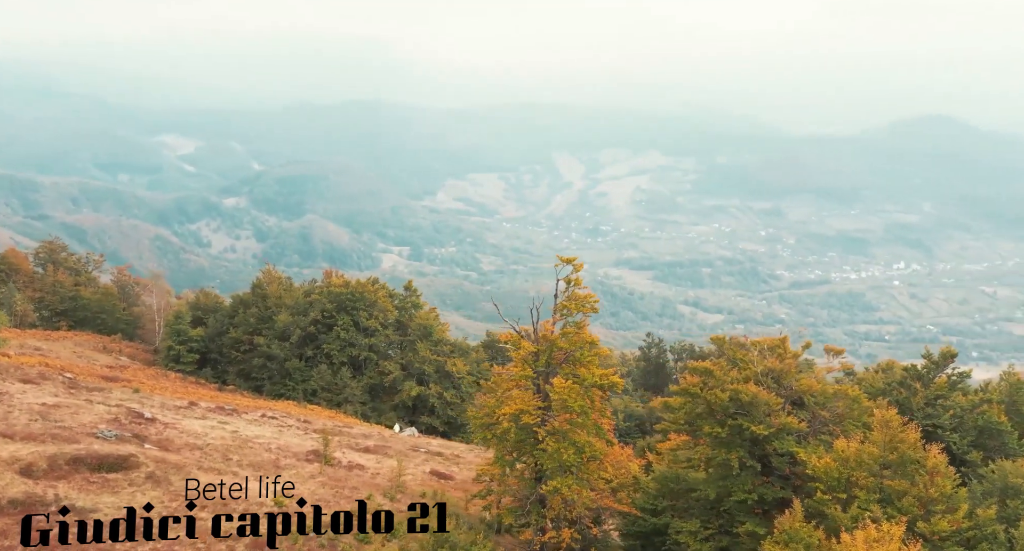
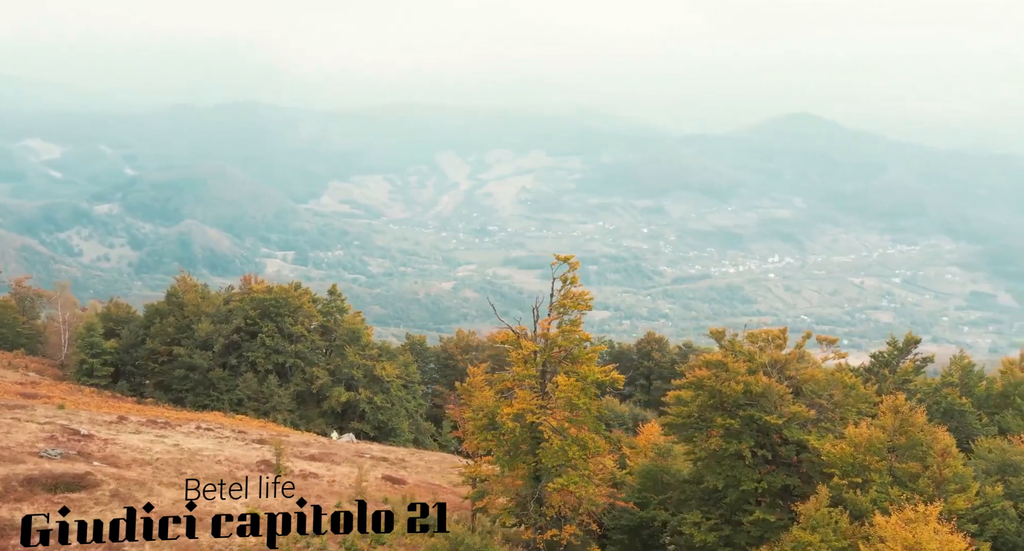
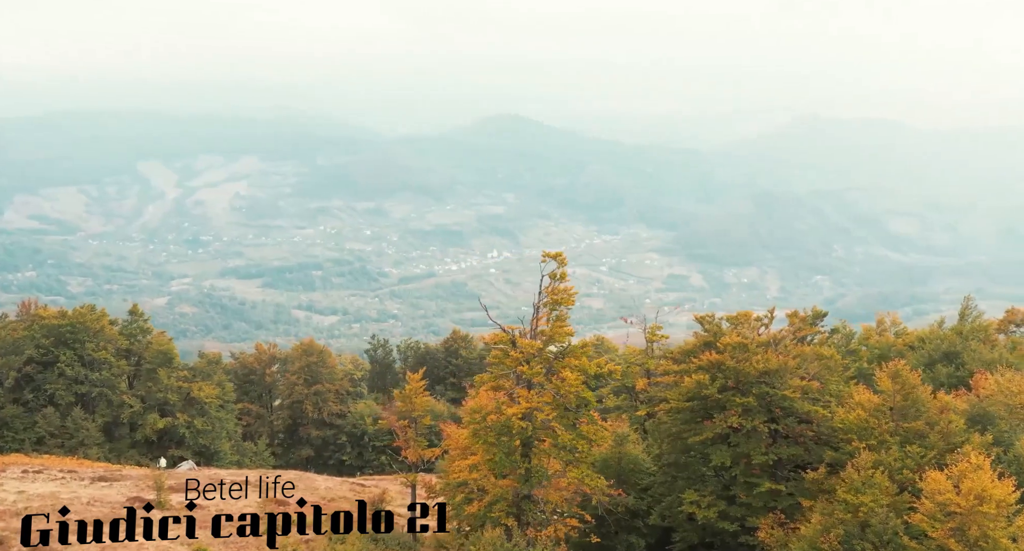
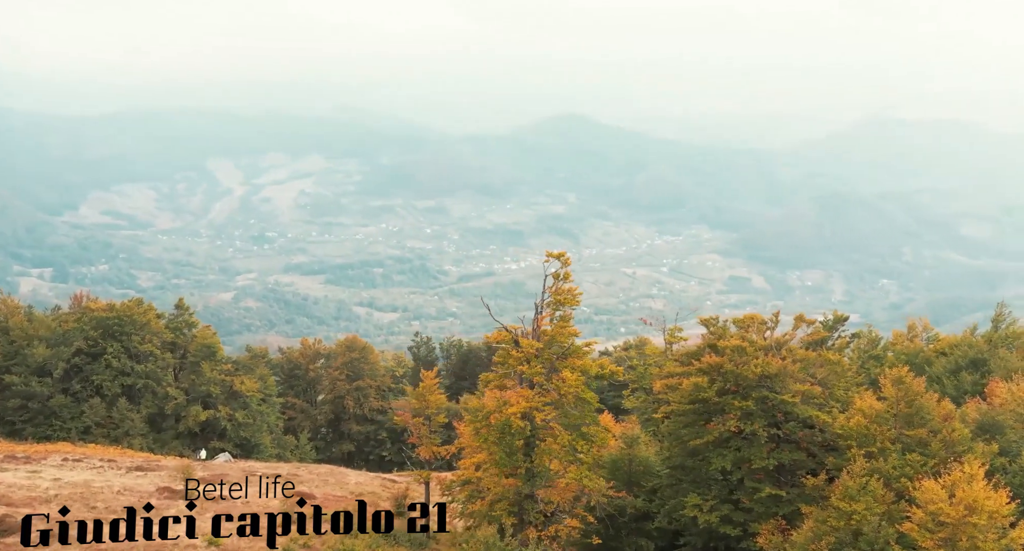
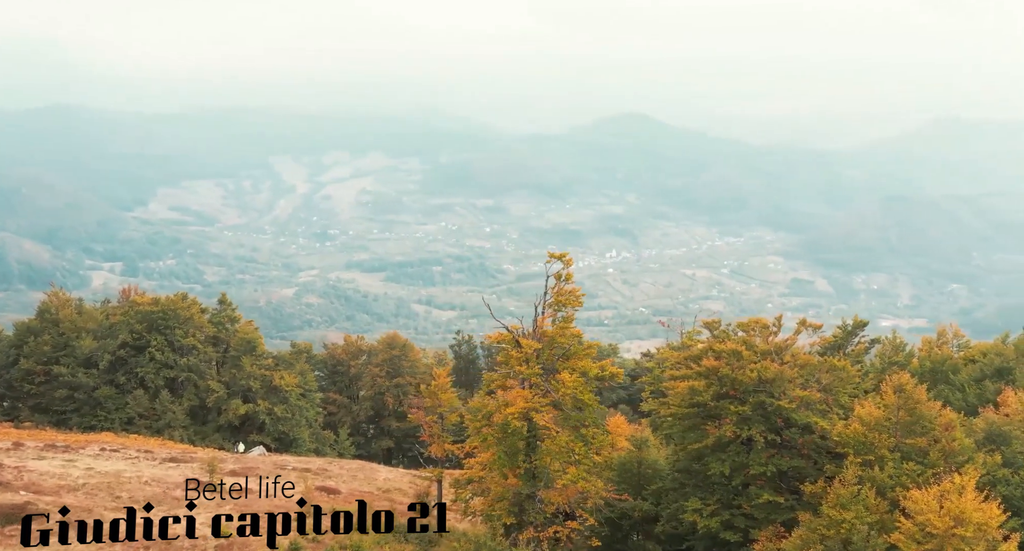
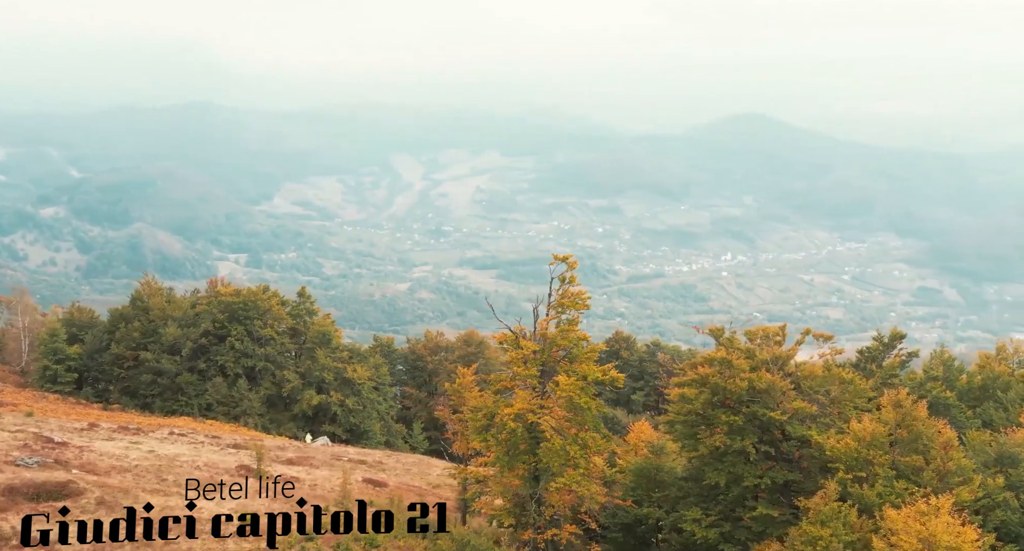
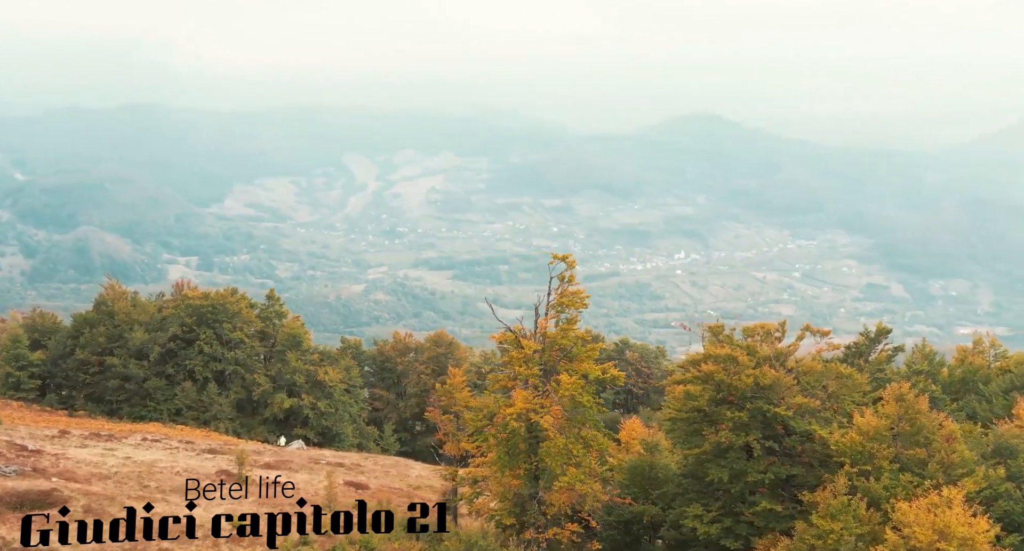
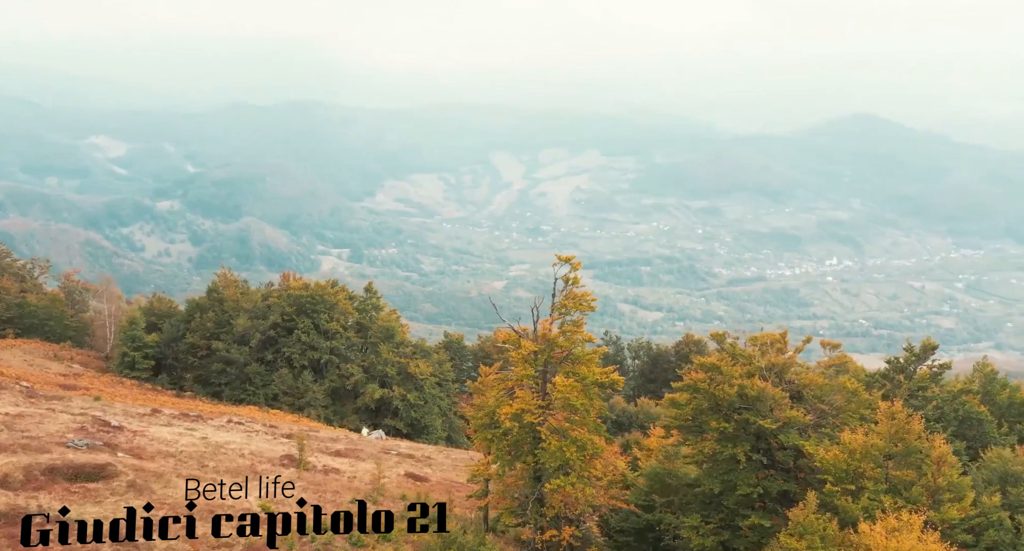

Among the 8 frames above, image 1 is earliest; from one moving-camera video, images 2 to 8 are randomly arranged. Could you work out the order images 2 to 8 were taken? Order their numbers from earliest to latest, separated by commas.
8, 2, 6, 7, 5, 4, 3
